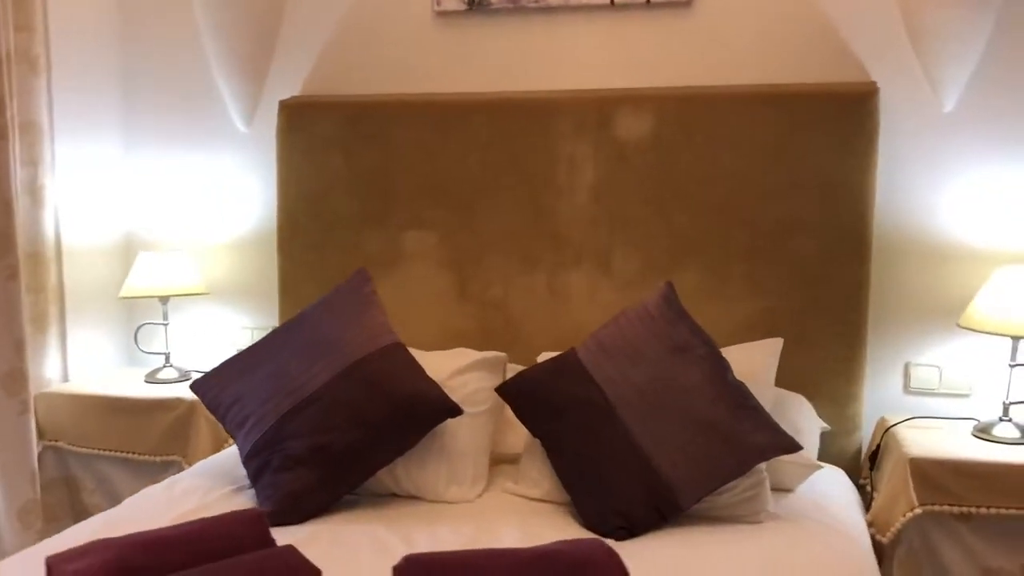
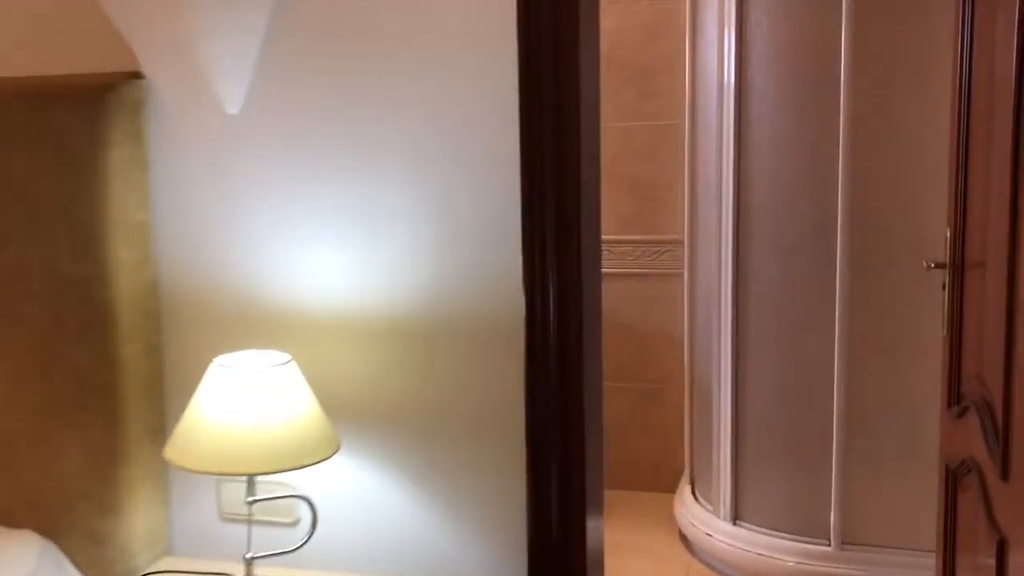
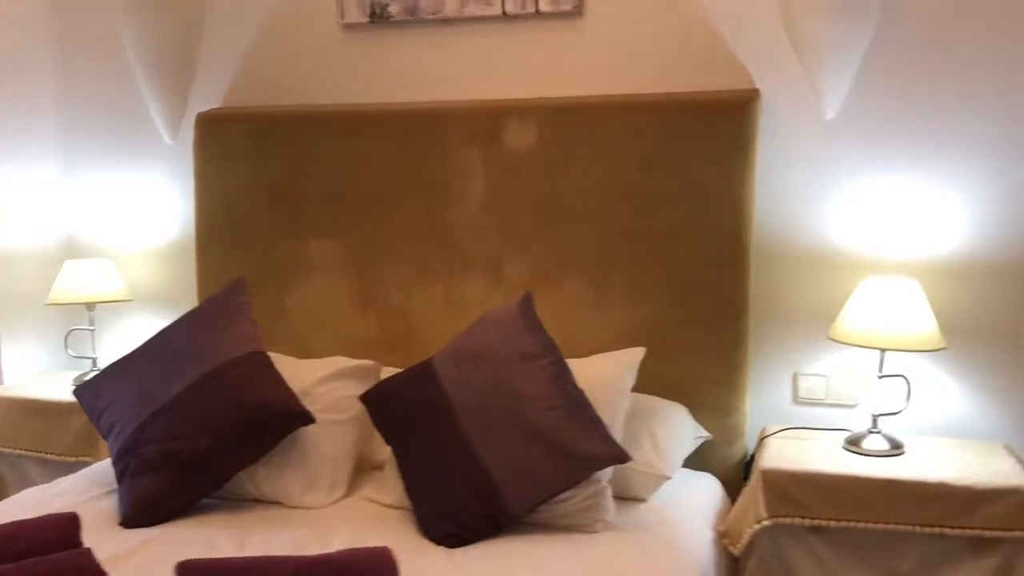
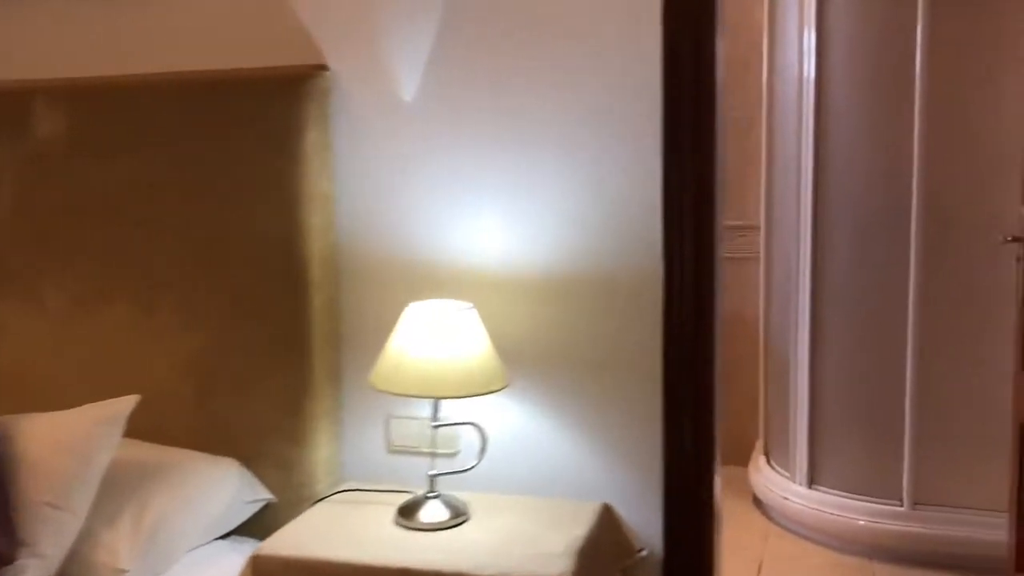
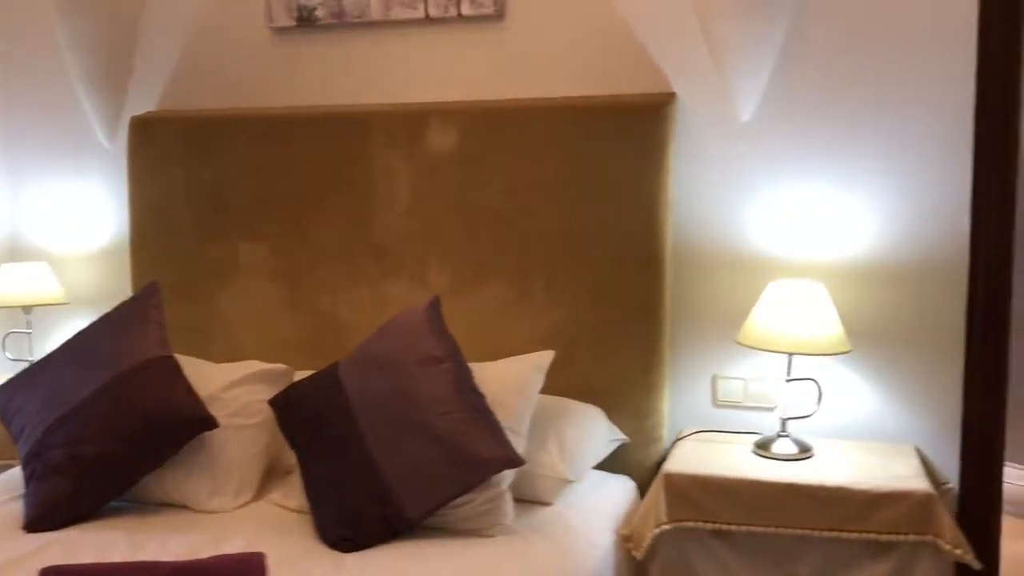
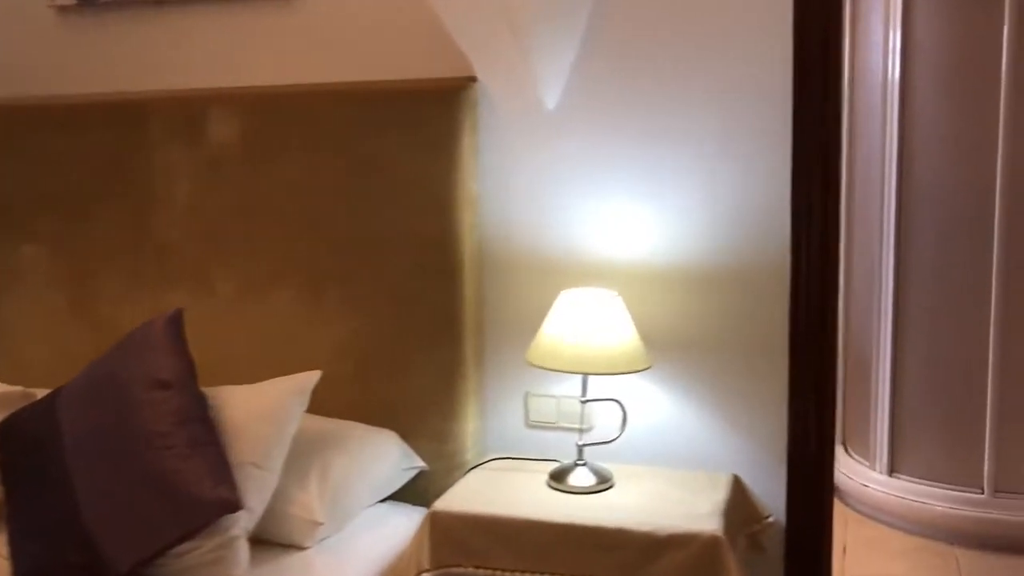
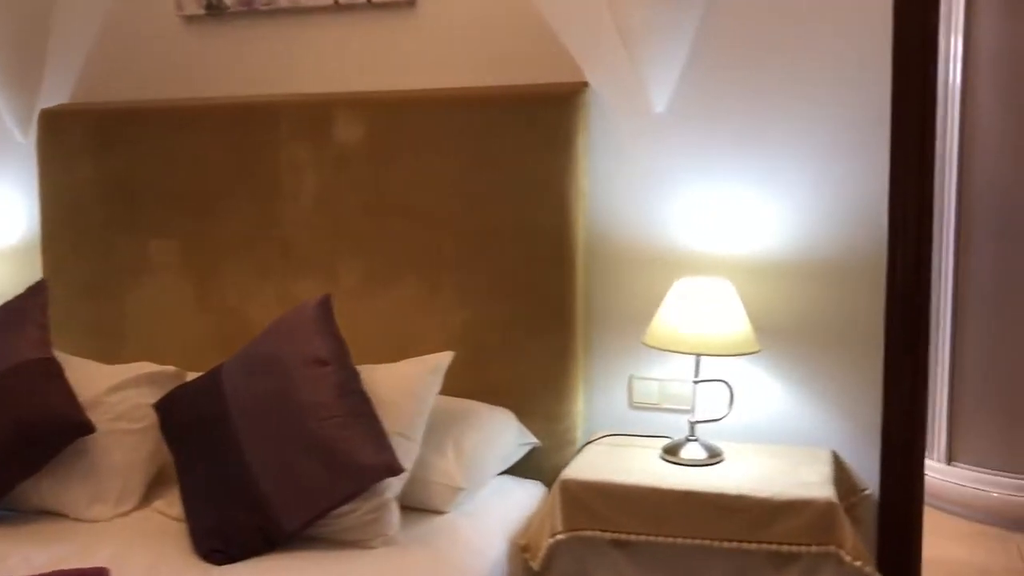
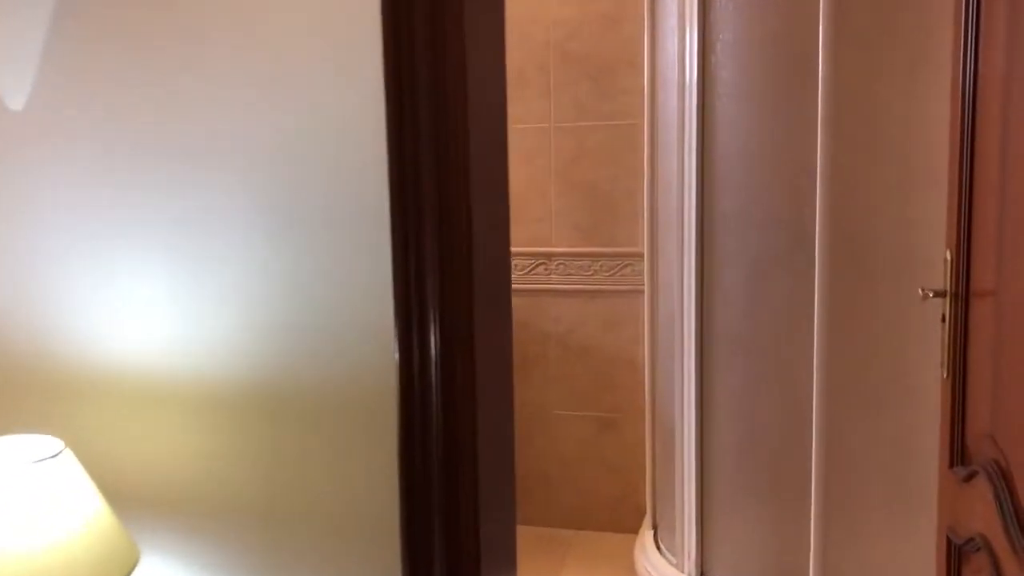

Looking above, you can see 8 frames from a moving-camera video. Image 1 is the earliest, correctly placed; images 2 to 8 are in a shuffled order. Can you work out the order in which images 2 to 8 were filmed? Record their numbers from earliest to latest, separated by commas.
3, 5, 7, 6, 4, 2, 8
